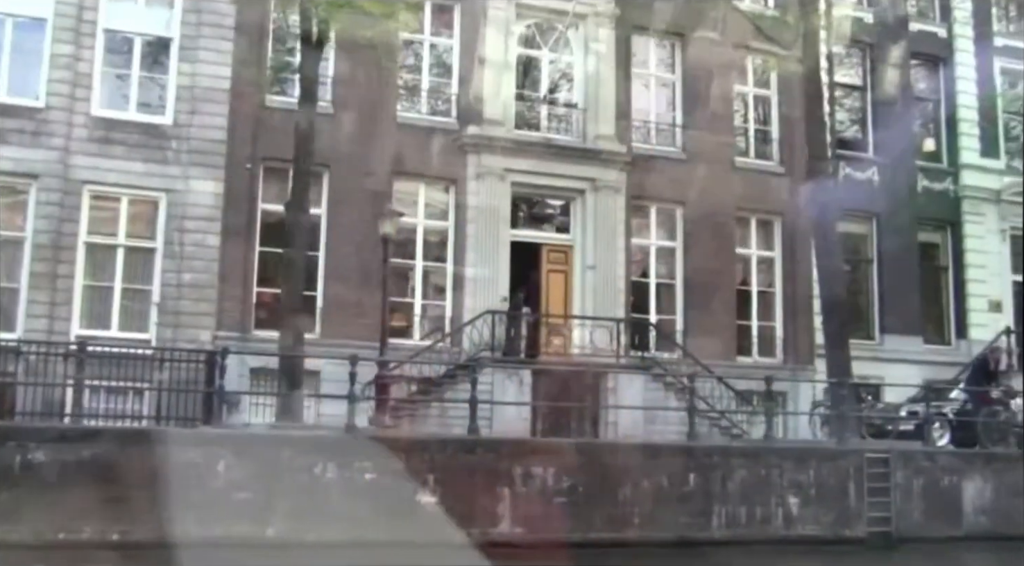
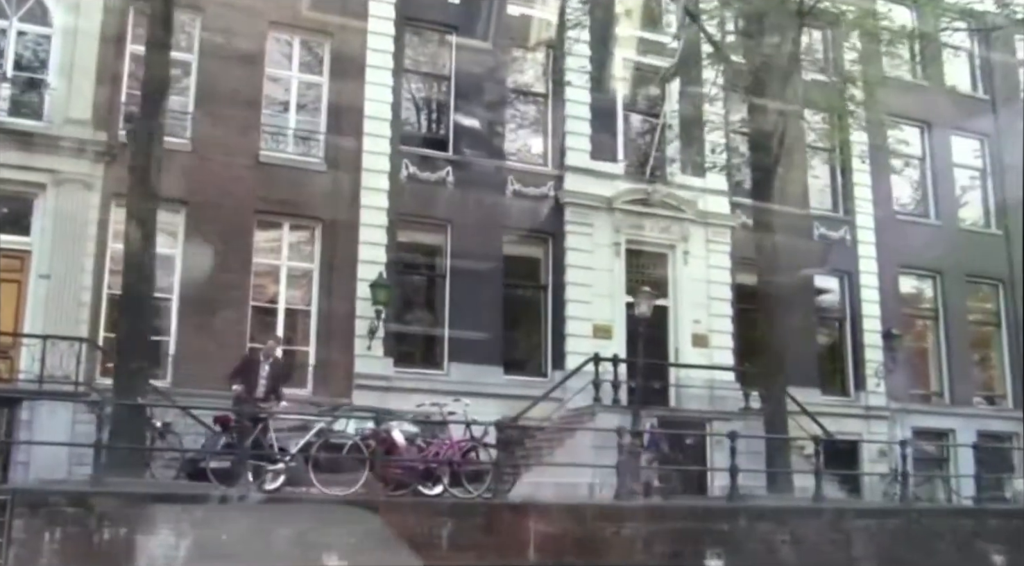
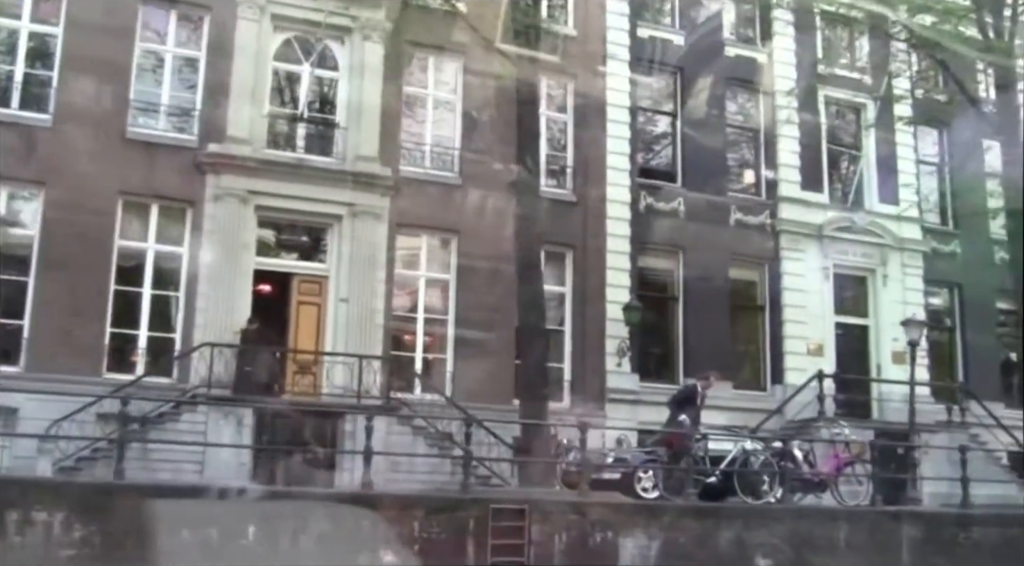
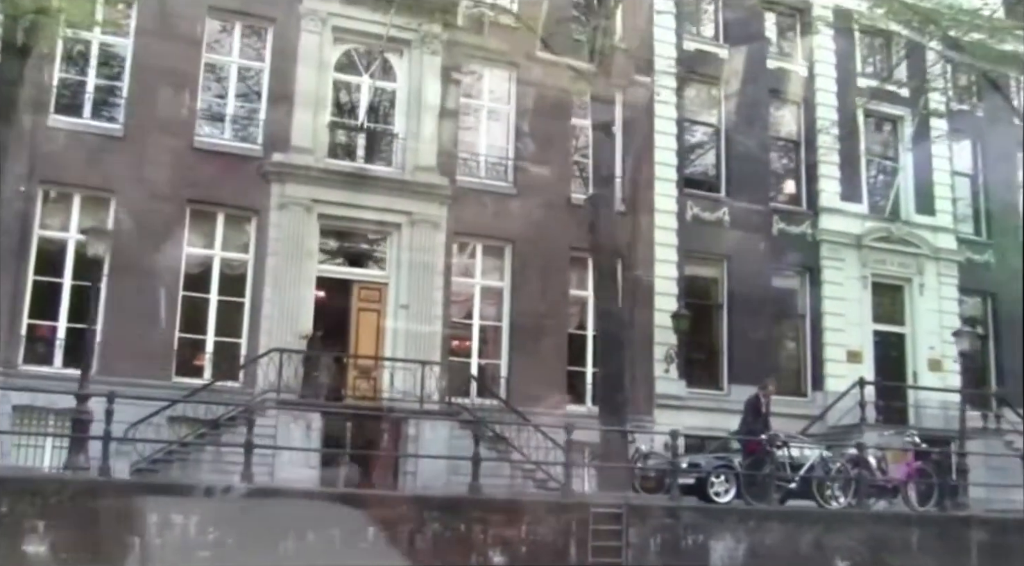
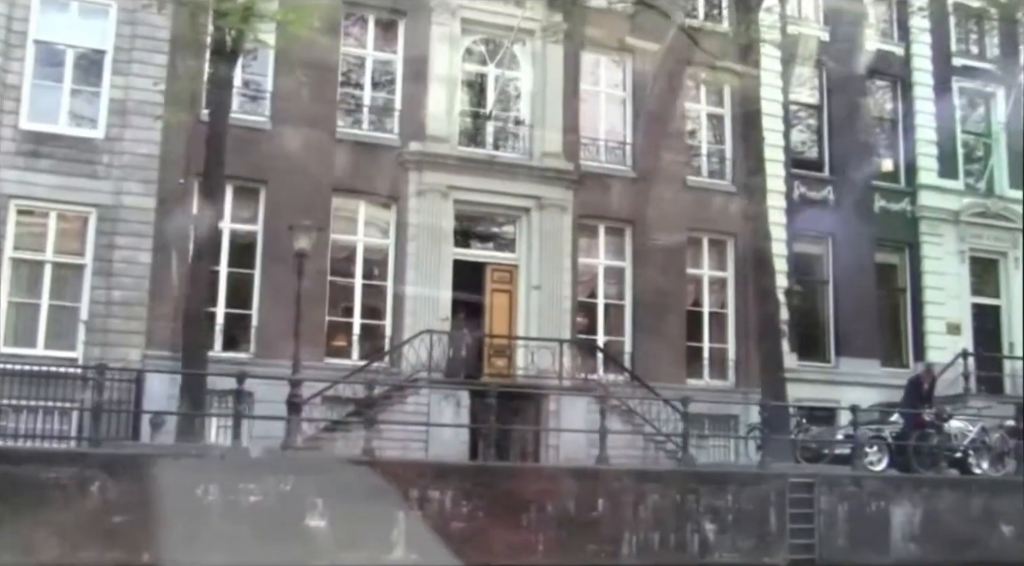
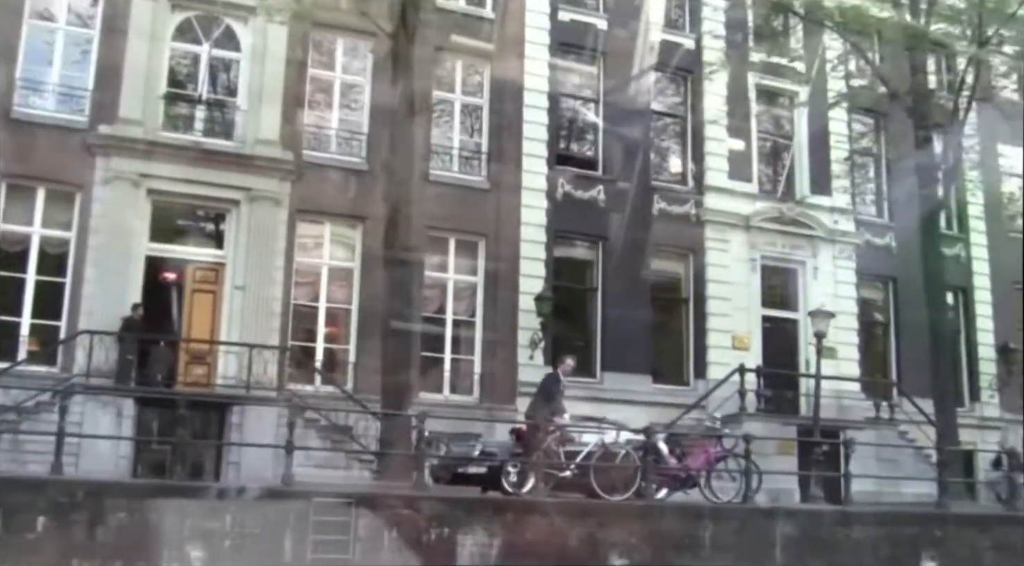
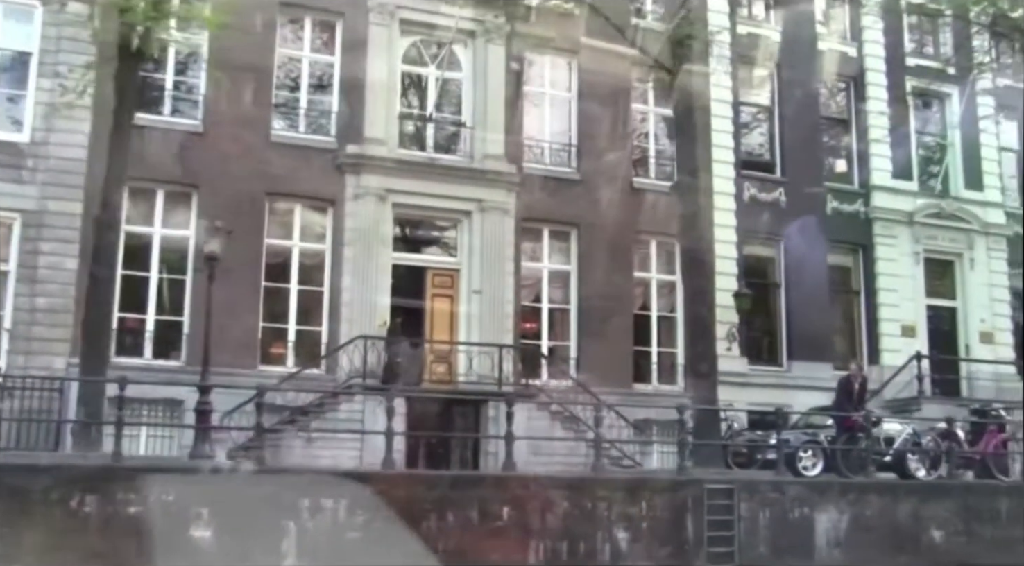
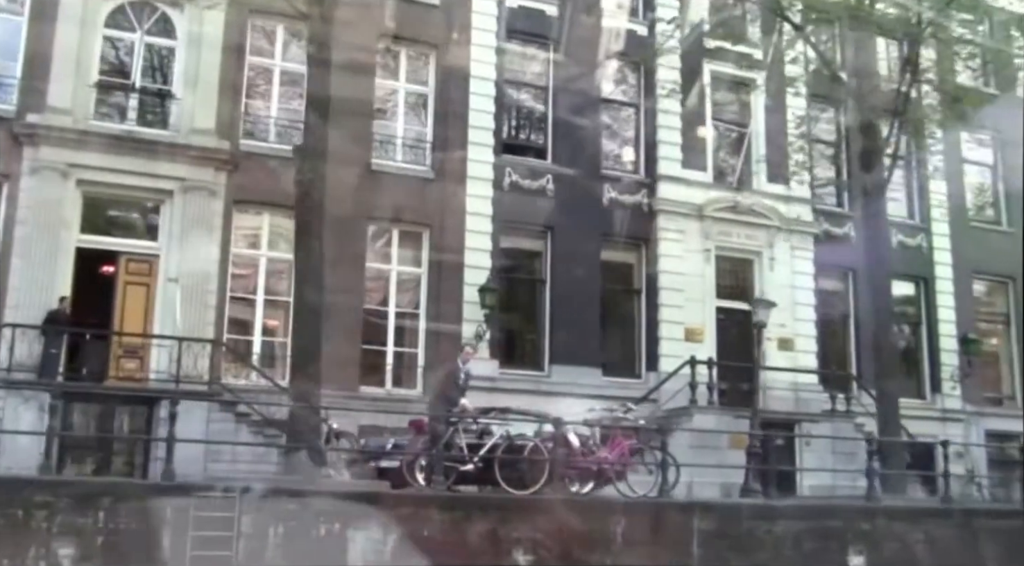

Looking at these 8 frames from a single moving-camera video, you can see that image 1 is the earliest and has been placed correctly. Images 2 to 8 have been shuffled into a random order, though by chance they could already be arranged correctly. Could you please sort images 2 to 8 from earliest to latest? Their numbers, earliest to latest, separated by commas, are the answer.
5, 7, 4, 3, 6, 8, 2
